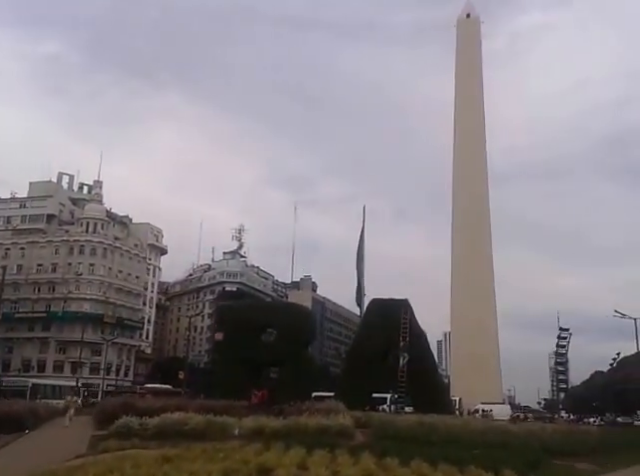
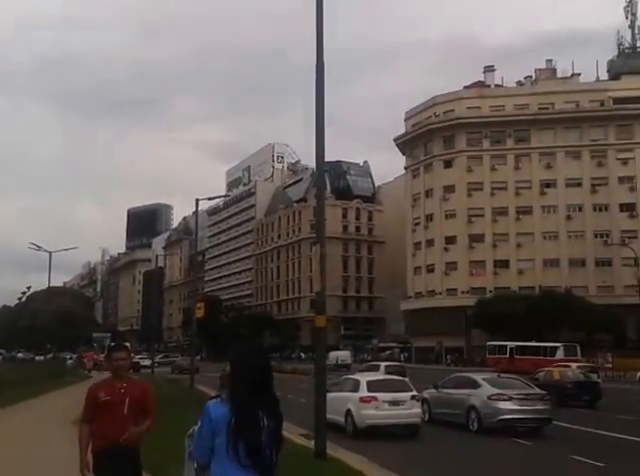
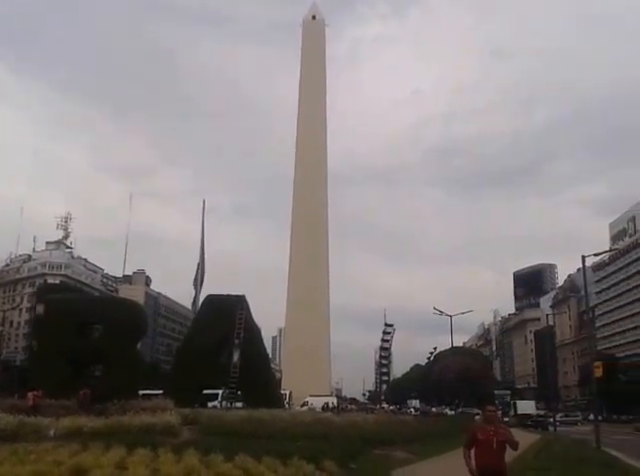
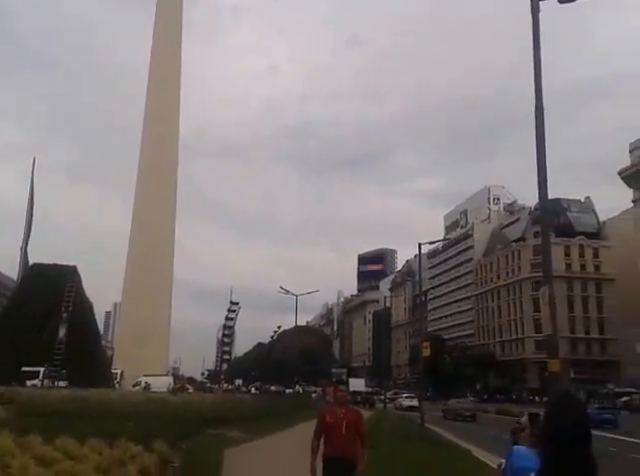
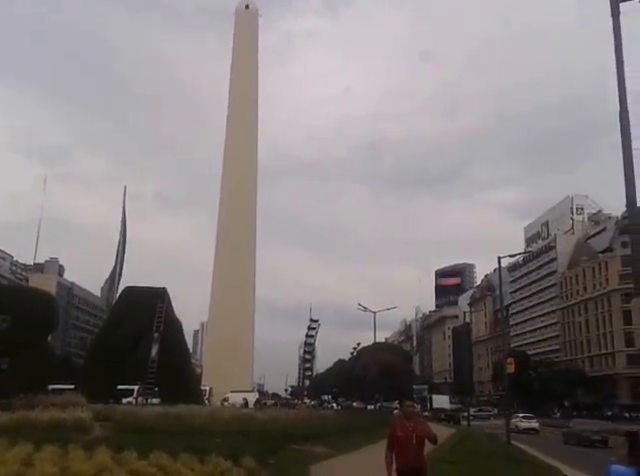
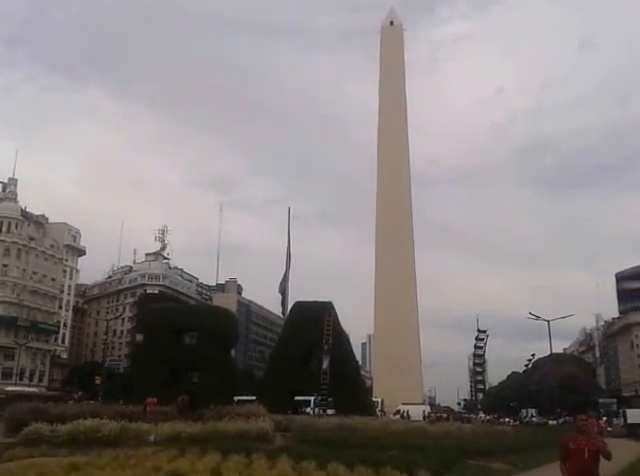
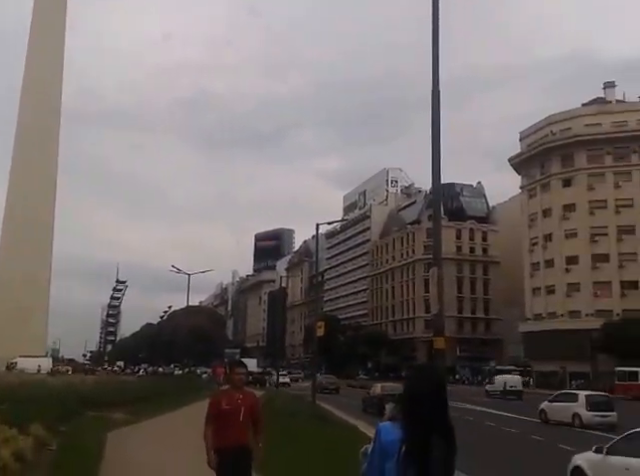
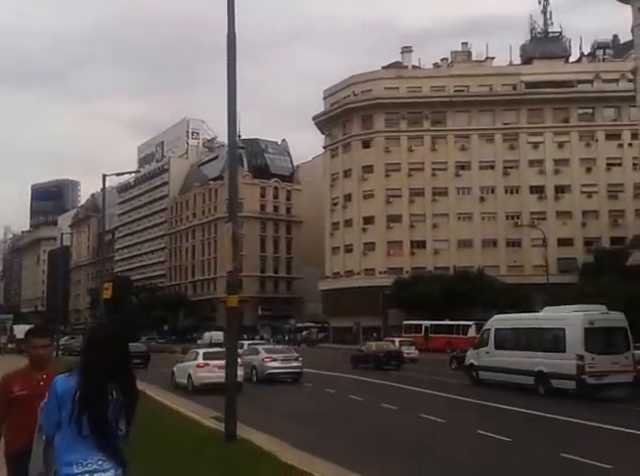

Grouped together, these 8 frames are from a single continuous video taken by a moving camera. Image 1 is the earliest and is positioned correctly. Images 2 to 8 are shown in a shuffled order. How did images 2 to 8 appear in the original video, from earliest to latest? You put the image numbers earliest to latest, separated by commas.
6, 3, 5, 4, 7, 2, 8
